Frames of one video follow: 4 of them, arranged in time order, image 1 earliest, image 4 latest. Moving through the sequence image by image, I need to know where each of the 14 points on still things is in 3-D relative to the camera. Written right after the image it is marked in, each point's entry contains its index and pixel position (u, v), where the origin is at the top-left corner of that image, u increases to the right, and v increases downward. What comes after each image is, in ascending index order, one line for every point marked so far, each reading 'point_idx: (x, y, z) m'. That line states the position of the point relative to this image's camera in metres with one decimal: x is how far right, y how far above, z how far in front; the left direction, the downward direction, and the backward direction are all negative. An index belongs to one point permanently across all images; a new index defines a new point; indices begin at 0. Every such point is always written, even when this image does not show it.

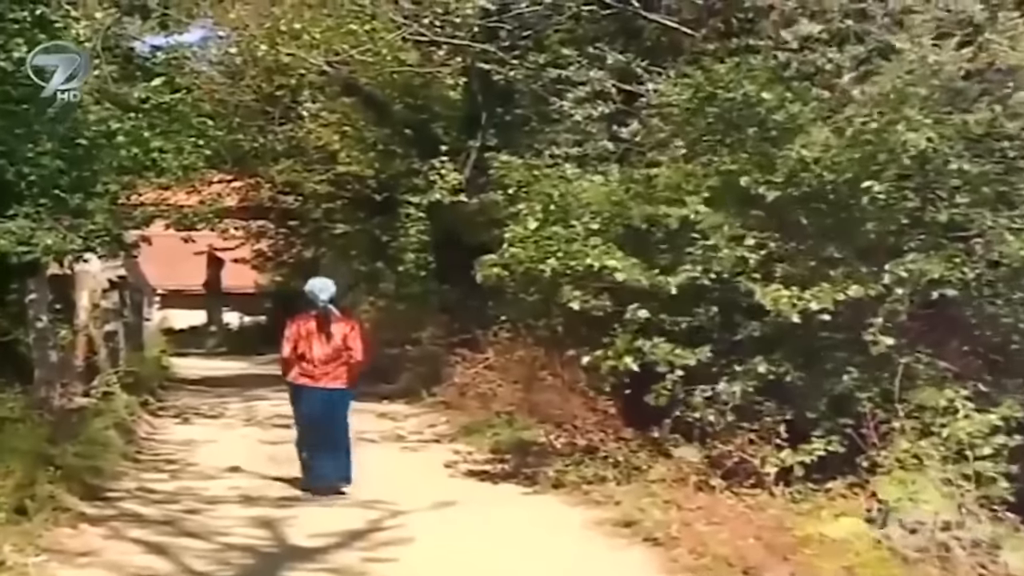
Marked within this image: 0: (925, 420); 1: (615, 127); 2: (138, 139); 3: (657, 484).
0: (+2.9, -0.9, +11.2) m
1: (+0.8, +1.3, +12.9) m
2: (-2.8, +1.1, +12.0) m
3: (+1.0, -1.4, +11.4) m
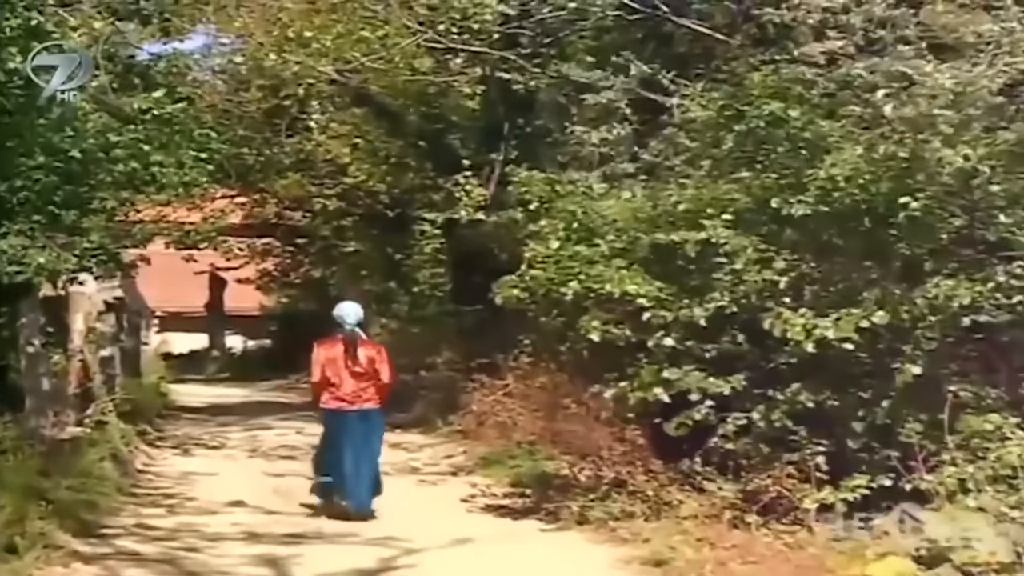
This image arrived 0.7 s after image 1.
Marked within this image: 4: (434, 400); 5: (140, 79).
0: (+3.0, -1.0, +10.4) m
1: (+1.0, +1.1, +12.1) m
2: (-2.6, +0.9, +11.3) m
3: (+1.2, -1.5, +10.6) m
4: (-0.8, -1.2, +16.9) m
5: (-2.7, +1.5, +11.8) m
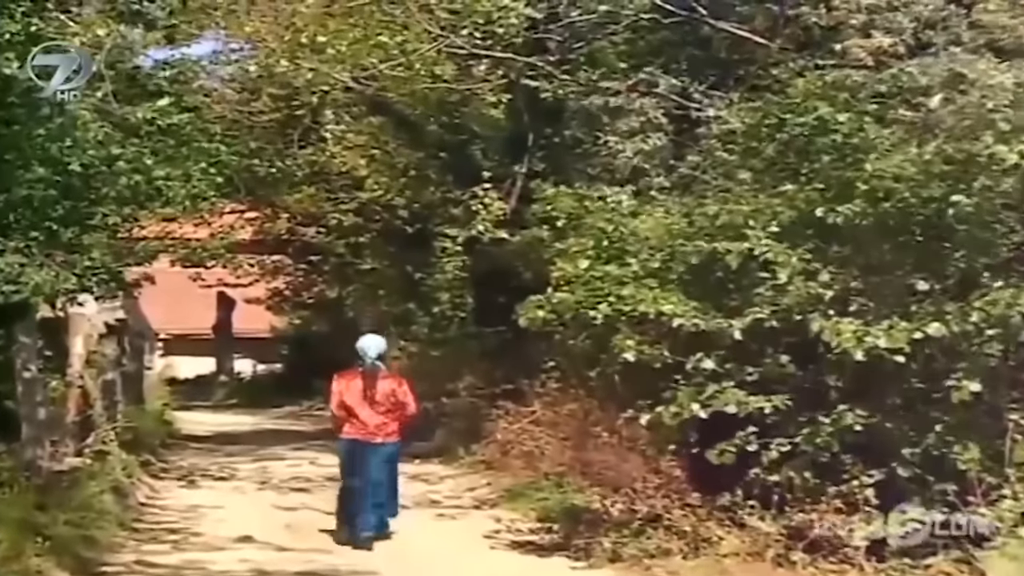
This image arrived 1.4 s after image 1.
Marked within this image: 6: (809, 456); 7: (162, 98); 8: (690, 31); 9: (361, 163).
0: (+3.2, -1.2, +9.7) m
1: (+1.2, +1.0, +11.4) m
2: (-2.4, +0.8, +10.7) m
3: (+1.3, -1.6, +9.9) m
4: (-0.6, -1.4, +16.1) m
5: (-2.5, +1.4, +11.2) m
6: (+1.8, -1.0, +9.9) m
7: (-2.4, +1.3, +11.2) m
8: (+1.3, +1.9, +12.2) m
9: (-1.5, +1.2, +16.6) m
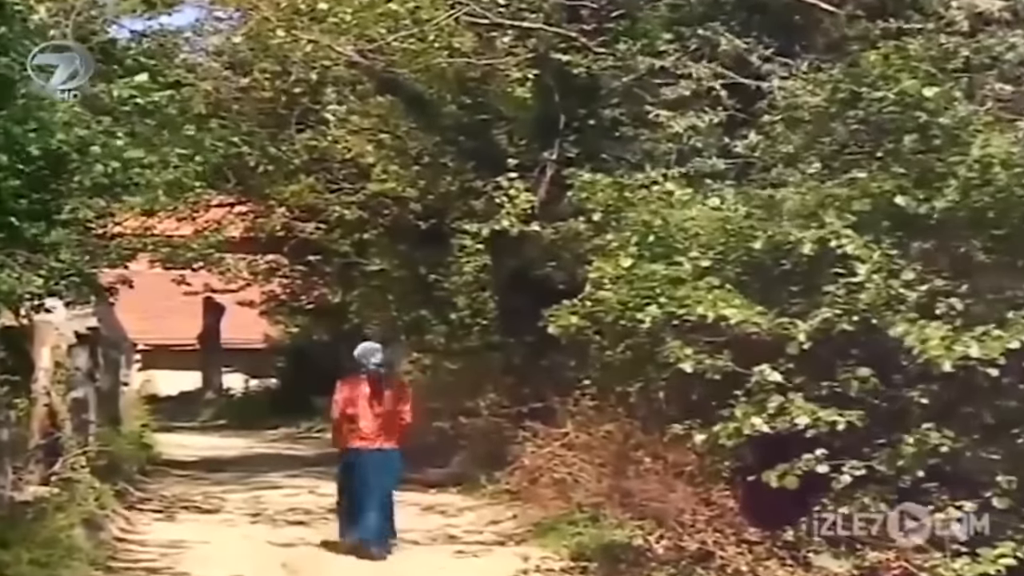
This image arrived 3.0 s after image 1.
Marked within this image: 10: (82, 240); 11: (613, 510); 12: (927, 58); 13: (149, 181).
0: (+3.3, -1.2, +8.3) m
1: (+1.4, +1.0, +10.1) m
2: (-2.3, +0.8, +9.4) m
3: (+1.5, -1.7, +8.5) m
4: (-0.3, -1.5, +14.8) m
5: (-2.4, +1.4, +9.8) m
6: (+2.0, -1.0, +8.5) m
7: (-2.2, +1.3, +9.8) m
8: (+1.5, +1.9, +10.8) m
9: (-1.3, +1.1, +15.2) m
10: (-2.5, +0.3, +9.5) m
11: (+0.6, -1.4, +10.3) m
12: (+2.3, +1.3, +8.9) m
13: (-2.1, +0.6, +9.2) m
